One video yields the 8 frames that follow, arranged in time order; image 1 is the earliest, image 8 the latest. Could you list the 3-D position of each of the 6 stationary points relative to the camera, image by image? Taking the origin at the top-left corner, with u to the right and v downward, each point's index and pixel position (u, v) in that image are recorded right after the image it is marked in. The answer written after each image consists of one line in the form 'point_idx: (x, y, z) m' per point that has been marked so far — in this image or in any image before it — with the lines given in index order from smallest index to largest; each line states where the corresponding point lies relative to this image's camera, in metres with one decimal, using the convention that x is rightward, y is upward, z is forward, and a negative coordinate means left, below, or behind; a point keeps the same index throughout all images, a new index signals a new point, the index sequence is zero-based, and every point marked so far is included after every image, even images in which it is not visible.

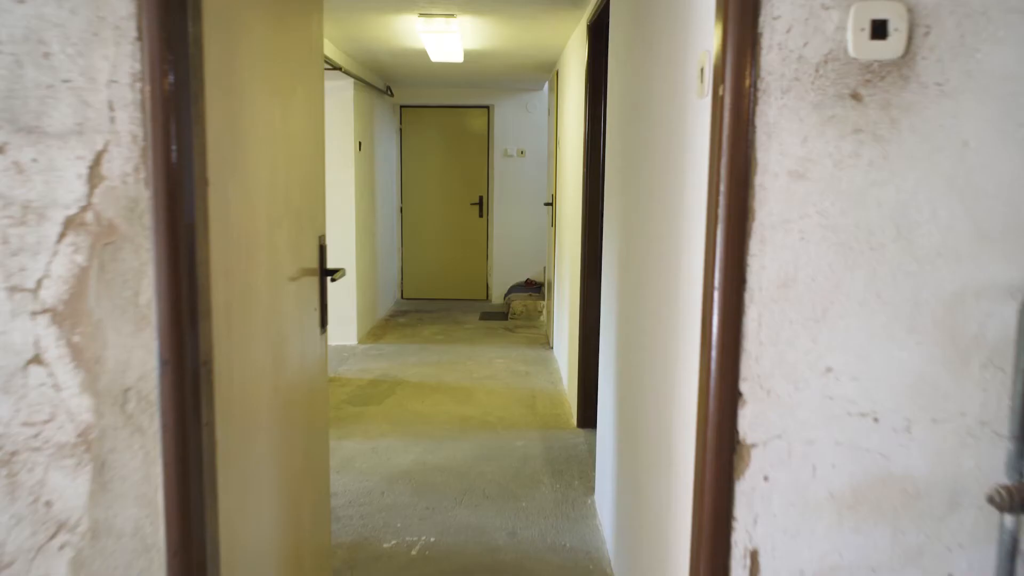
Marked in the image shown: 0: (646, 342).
0: (+0.3, -0.1, +1.9) m
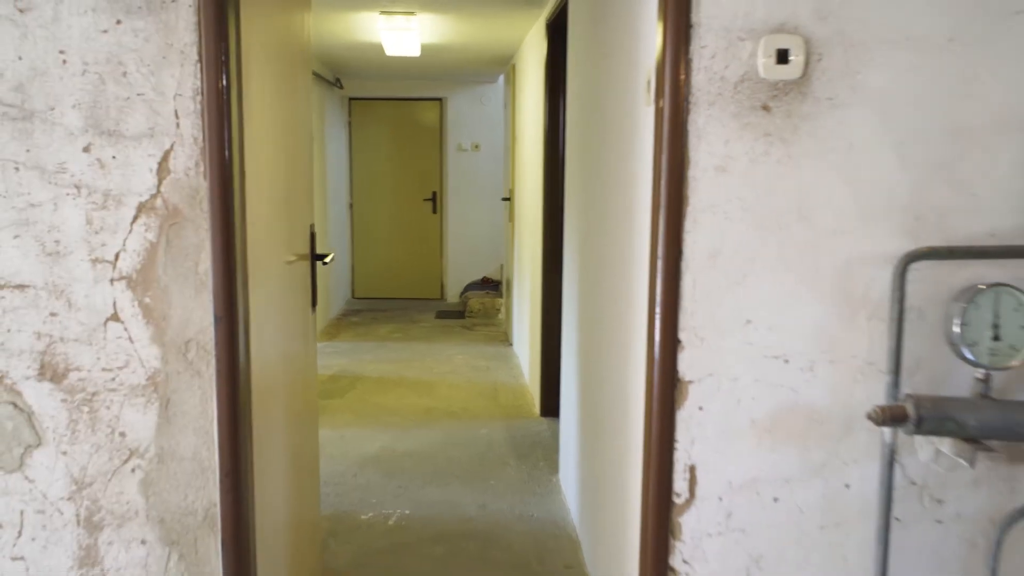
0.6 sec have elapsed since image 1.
0: (+0.2, -0.1, +2.2) m
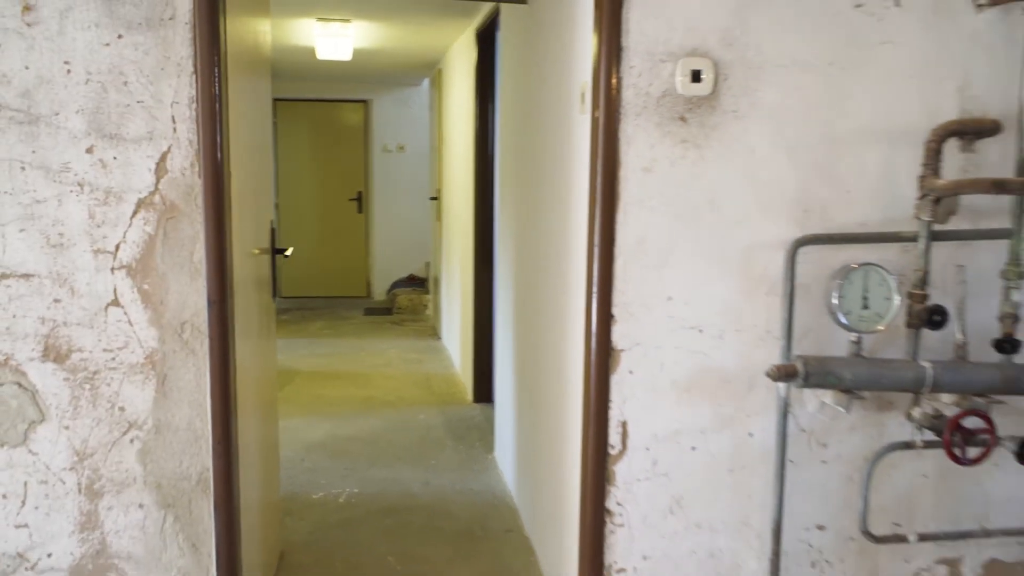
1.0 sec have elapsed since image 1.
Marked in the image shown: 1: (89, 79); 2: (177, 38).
0: (+0.1, 0.0, +2.5) m
1: (-0.8, +0.4, +1.6) m
2: (-0.6, +0.5, +1.6) m
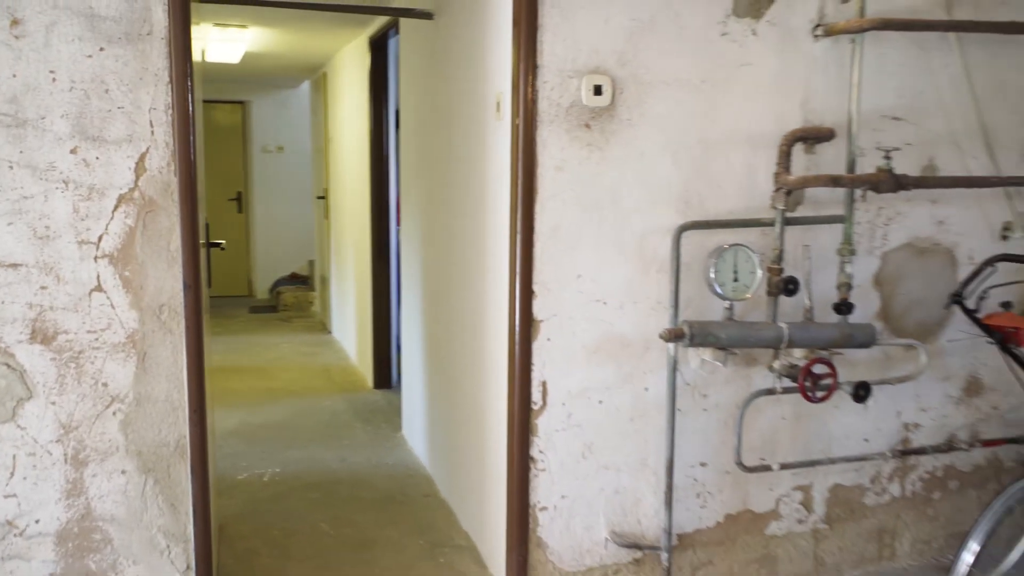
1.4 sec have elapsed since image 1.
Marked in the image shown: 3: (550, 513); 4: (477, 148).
0: (-0.2, 0.0, +2.8) m
1: (-0.9, +0.4, +1.7) m
2: (-0.7, +0.5, +1.8) m
3: (+0.1, -0.6, +2.2) m
4: (-0.1, +0.4, +2.5) m
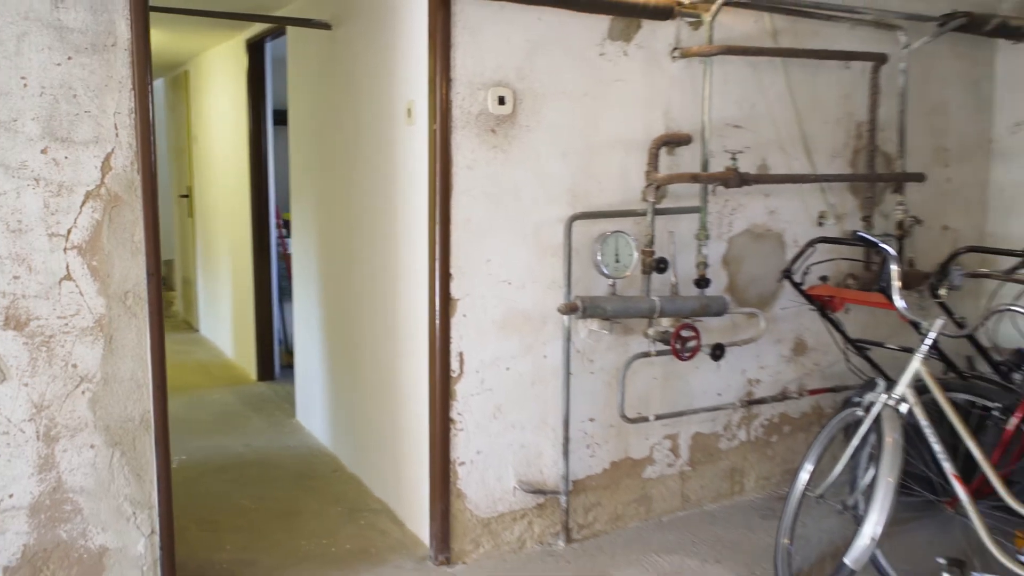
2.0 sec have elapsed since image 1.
0: (-0.5, 0.0, +3.0) m
1: (-1.0, +0.4, +1.9) m
2: (-0.9, +0.5, +2.0) m
3: (-0.1, -0.5, +2.5) m
4: (-0.4, +0.5, +2.8) m
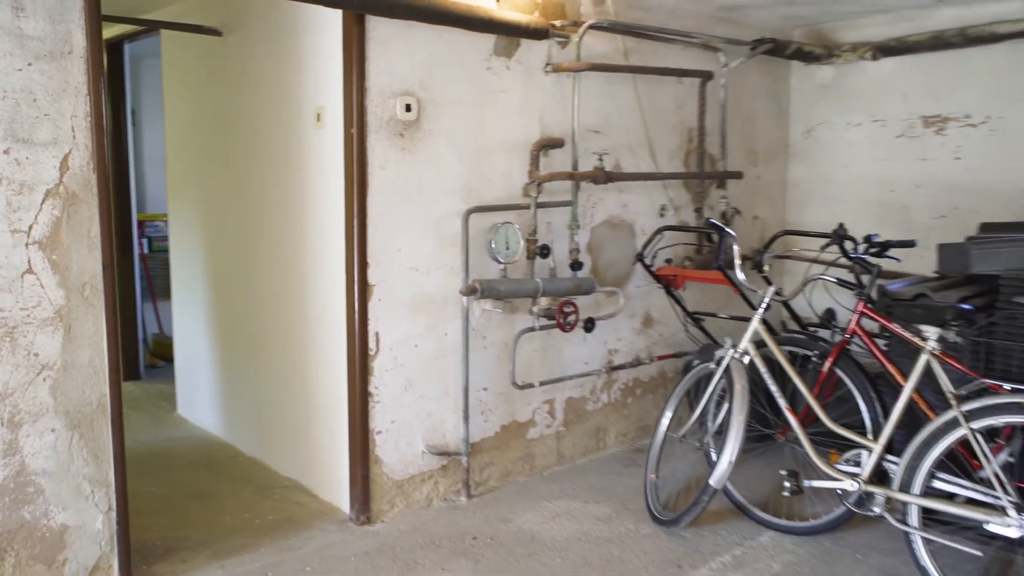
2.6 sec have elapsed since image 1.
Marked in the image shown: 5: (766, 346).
0: (-0.9, +0.1, +3.2) m
1: (-1.2, +0.4, +2.0) m
2: (-1.1, +0.5, +2.1) m
3: (-0.4, -0.5, +2.8) m
4: (-0.8, +0.5, +3.0) m
5: (+0.8, -0.2, +2.7) m
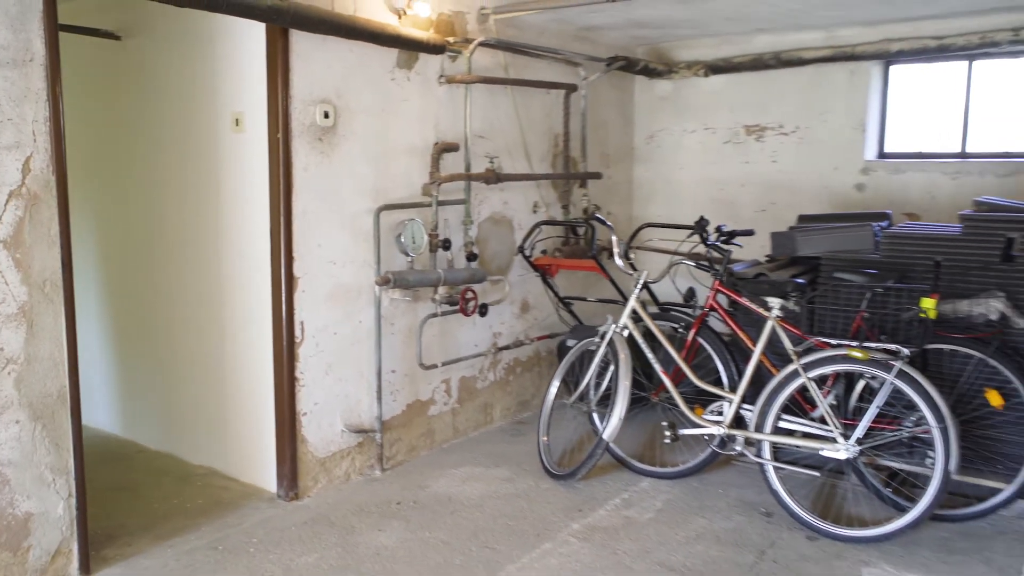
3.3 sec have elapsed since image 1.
0: (-1.3, +0.1, +3.3) m
1: (-1.3, +0.5, +2.1) m
2: (-1.2, +0.5, +2.2) m
3: (-0.7, -0.5, +3.1) m
4: (-1.1, +0.5, +3.2) m
5: (+0.5, -0.1, +3.2) m
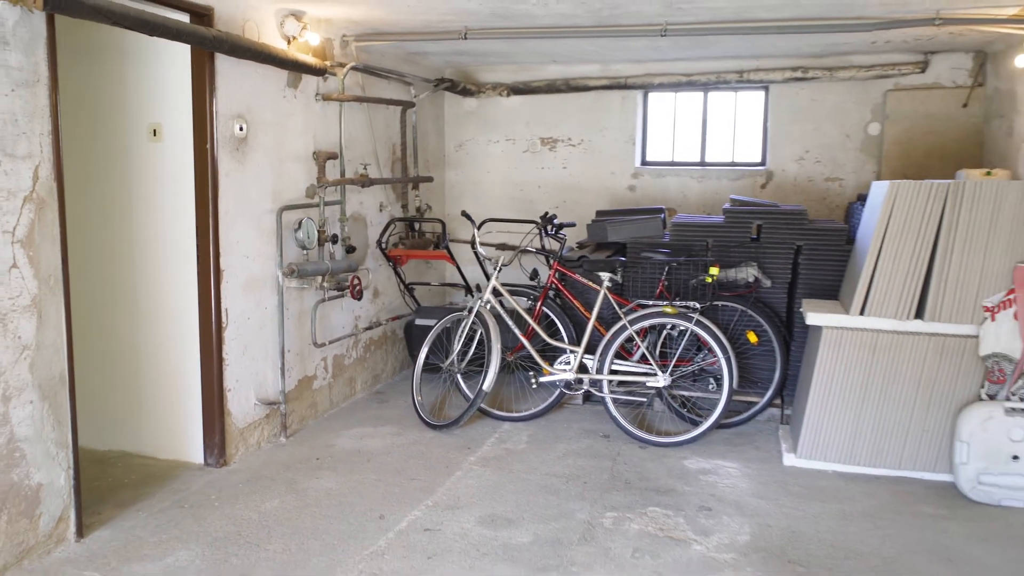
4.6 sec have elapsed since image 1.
0: (-1.8, +0.1, +3.6) m
1: (-1.4, +0.5, +2.4) m
2: (-1.4, +0.6, +2.5) m
3: (-1.1, -0.4, +3.5) m
4: (-1.6, +0.5, +3.4) m
5: (0.0, 0.0, +4.0) m
